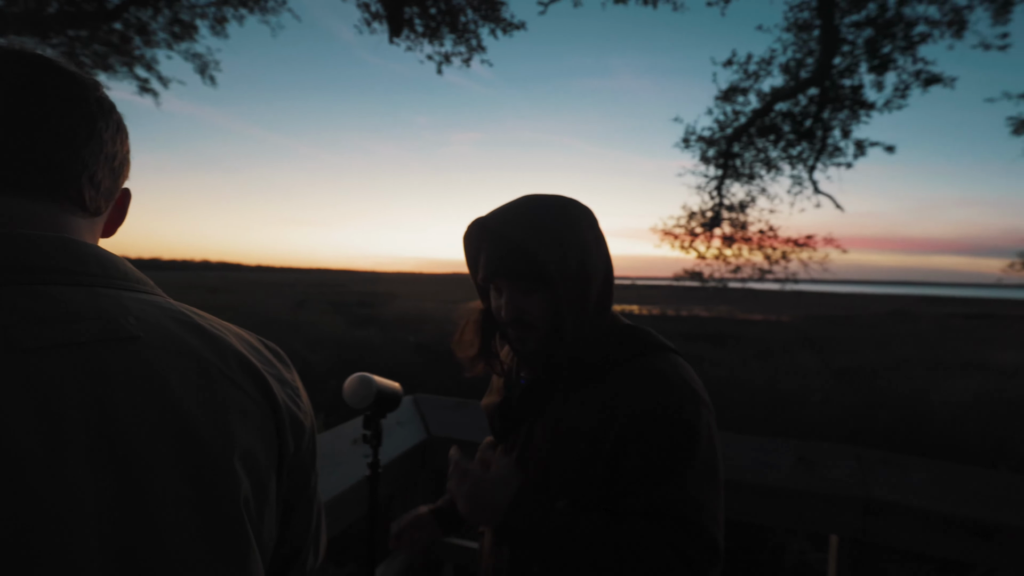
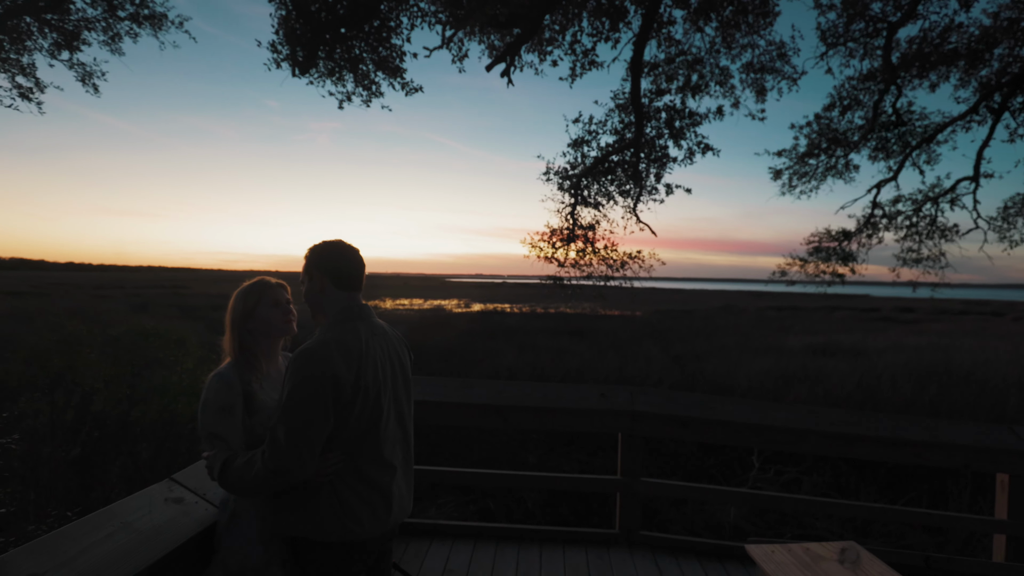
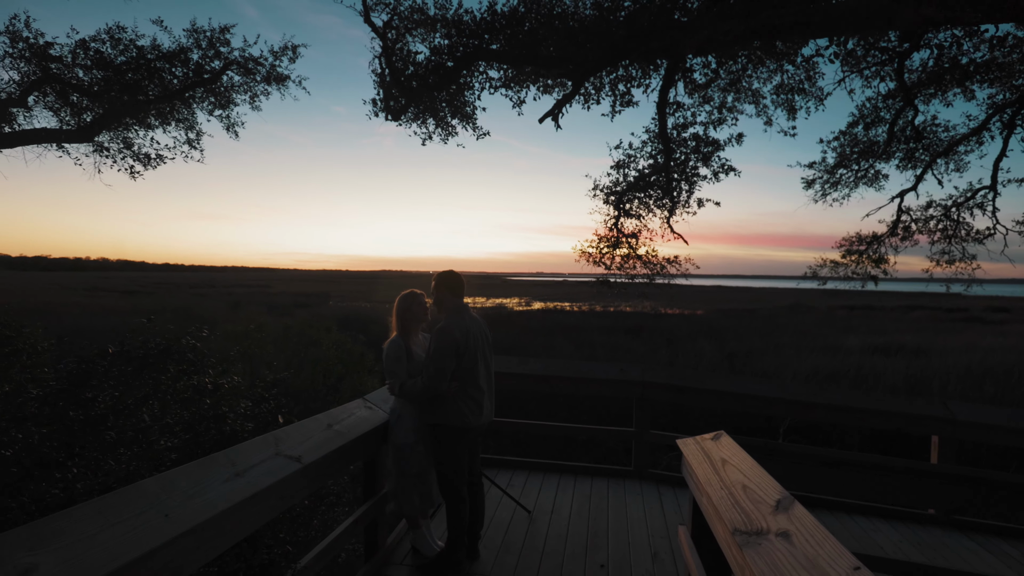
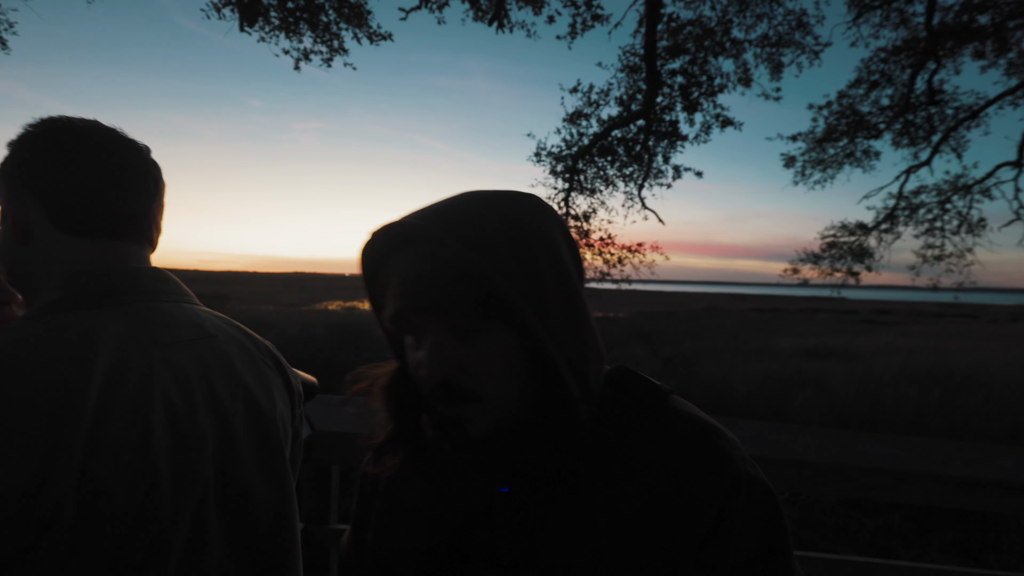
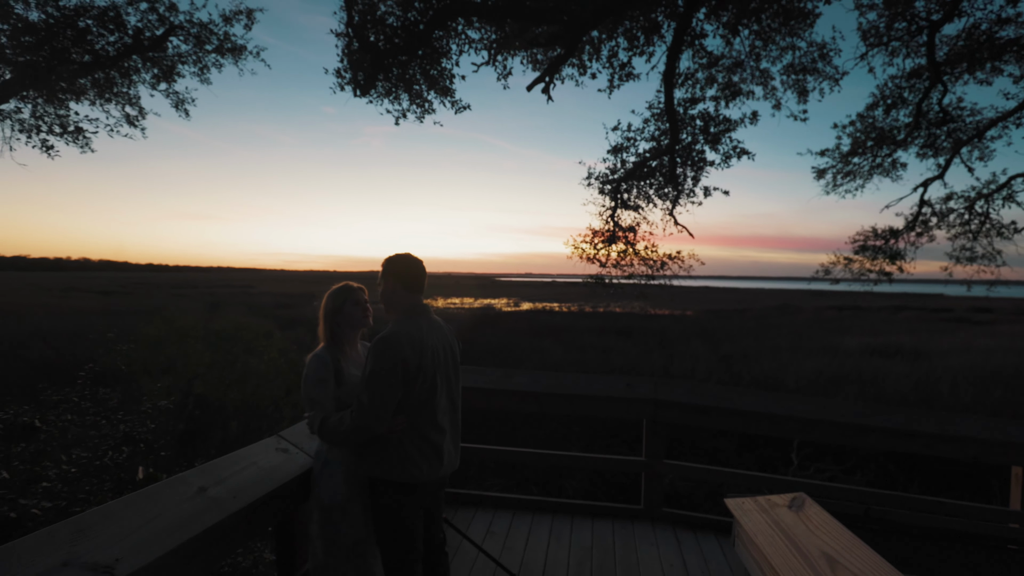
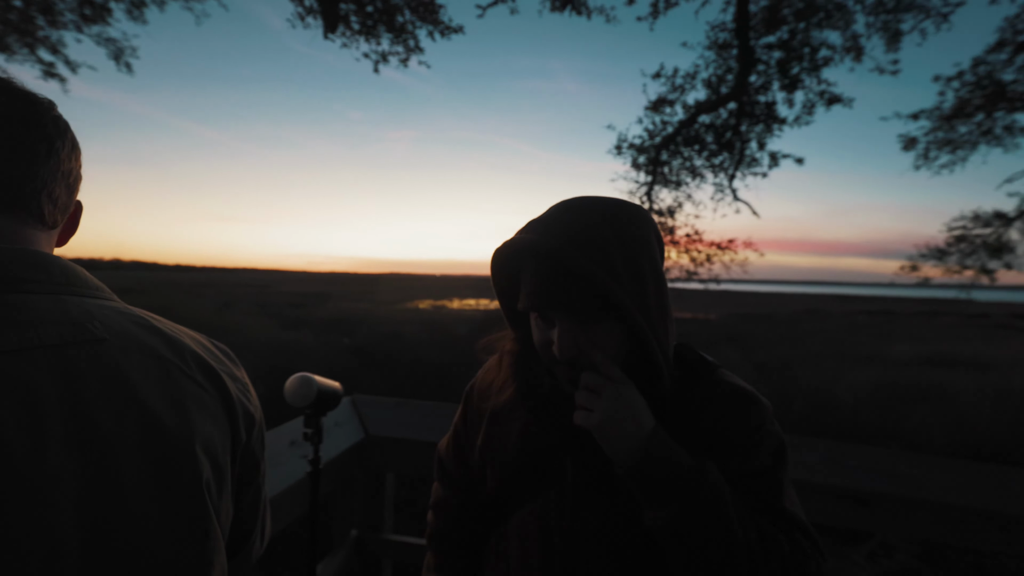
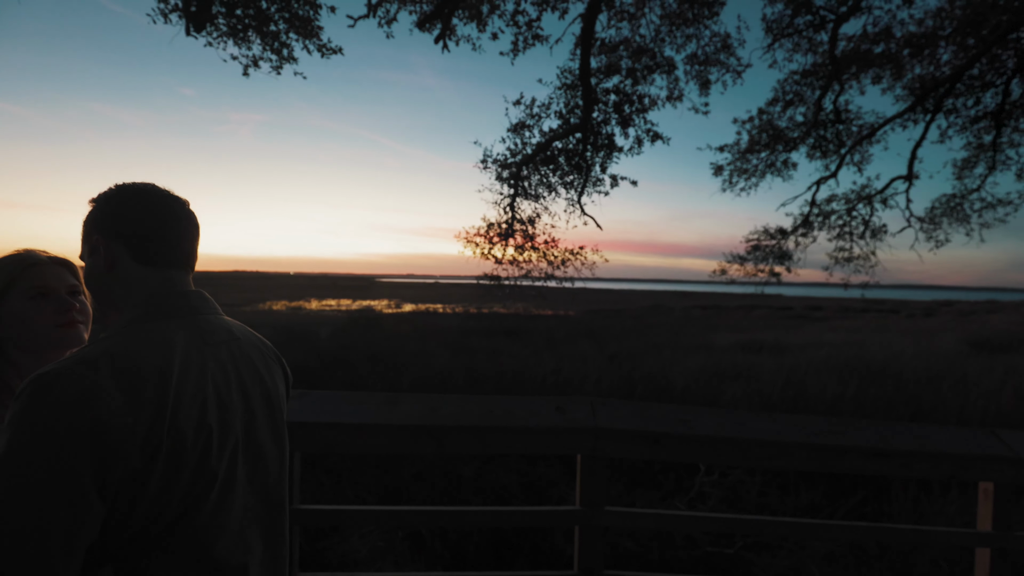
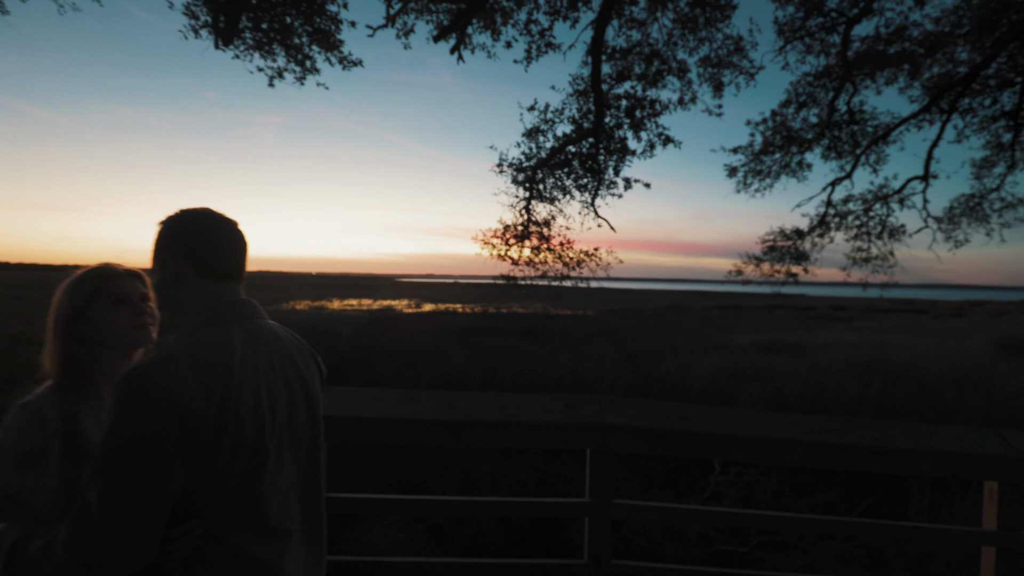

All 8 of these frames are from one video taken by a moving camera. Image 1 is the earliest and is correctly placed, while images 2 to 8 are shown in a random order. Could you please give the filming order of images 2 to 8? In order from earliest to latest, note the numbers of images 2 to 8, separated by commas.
6, 4, 7, 8, 2, 5, 3
